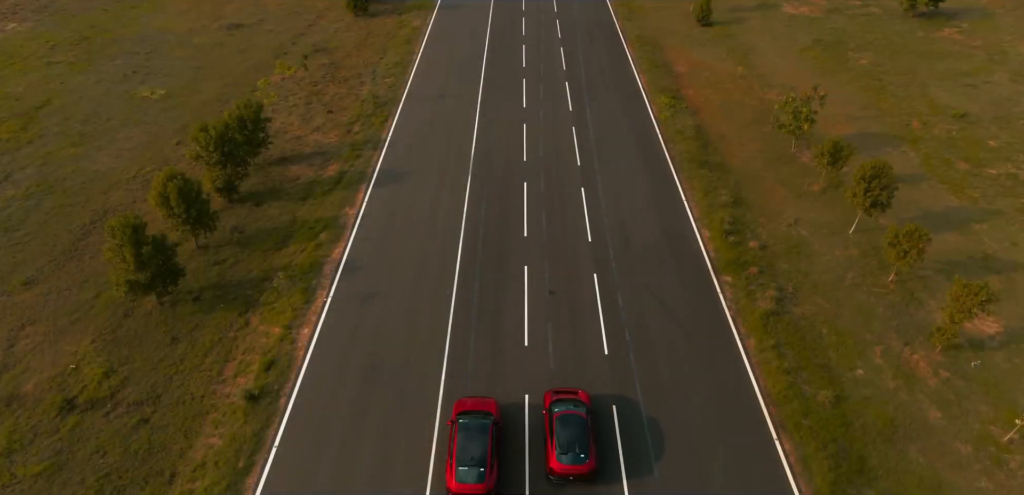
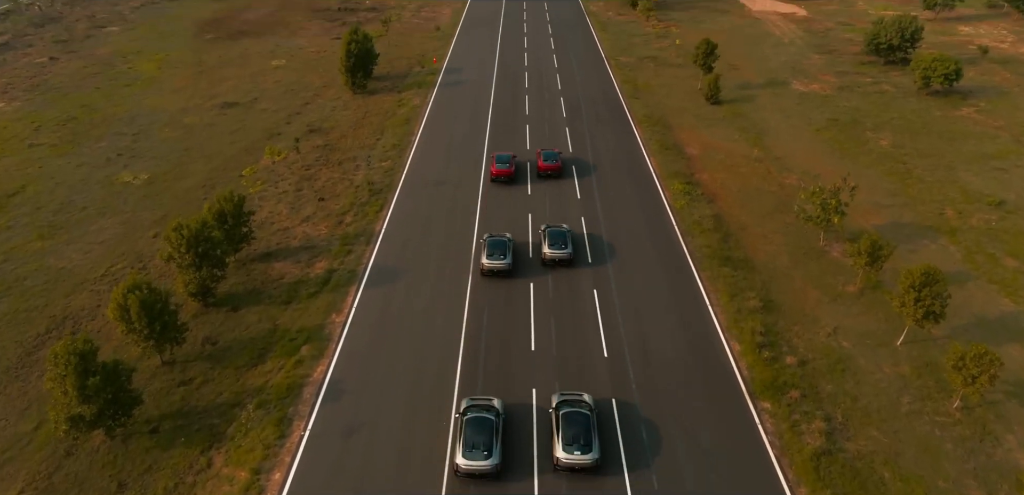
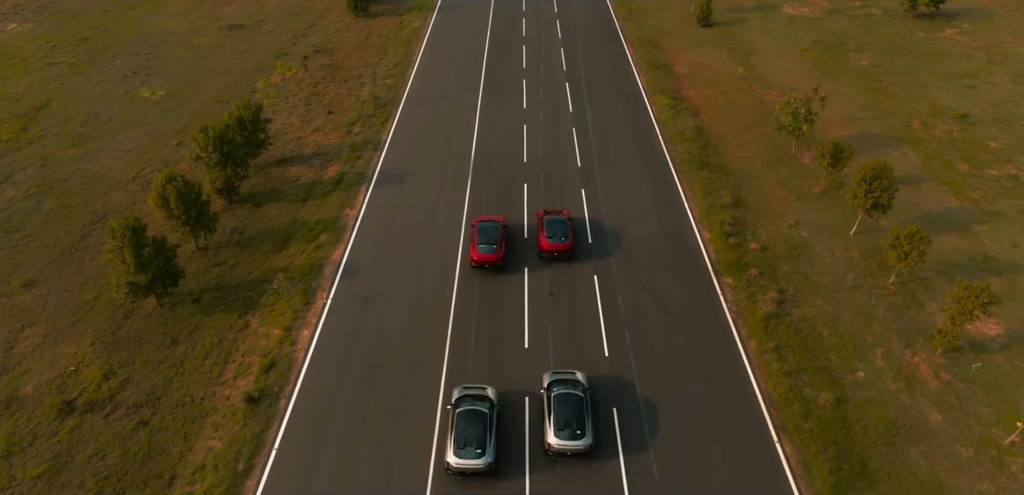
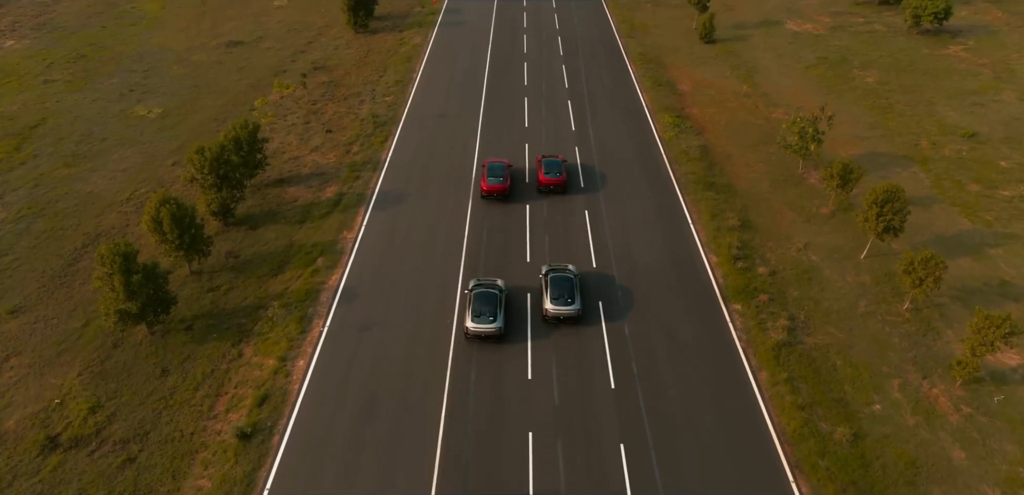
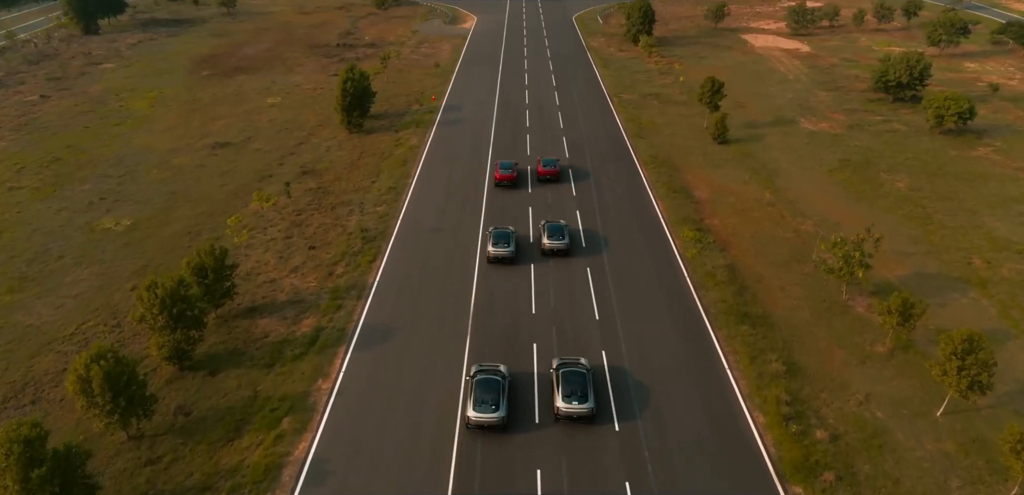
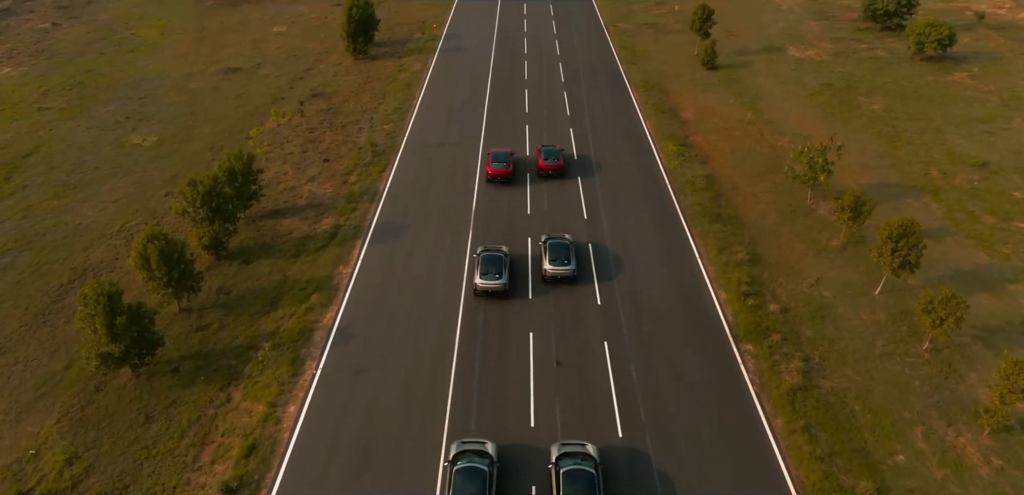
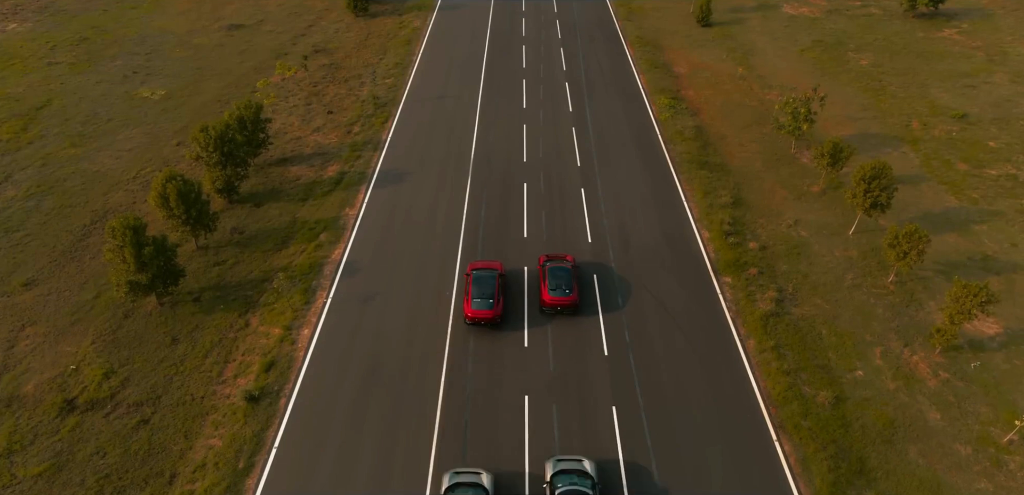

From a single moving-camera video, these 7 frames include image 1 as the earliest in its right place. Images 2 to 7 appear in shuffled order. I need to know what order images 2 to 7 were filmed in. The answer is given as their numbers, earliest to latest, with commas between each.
7, 3, 4, 6, 2, 5
